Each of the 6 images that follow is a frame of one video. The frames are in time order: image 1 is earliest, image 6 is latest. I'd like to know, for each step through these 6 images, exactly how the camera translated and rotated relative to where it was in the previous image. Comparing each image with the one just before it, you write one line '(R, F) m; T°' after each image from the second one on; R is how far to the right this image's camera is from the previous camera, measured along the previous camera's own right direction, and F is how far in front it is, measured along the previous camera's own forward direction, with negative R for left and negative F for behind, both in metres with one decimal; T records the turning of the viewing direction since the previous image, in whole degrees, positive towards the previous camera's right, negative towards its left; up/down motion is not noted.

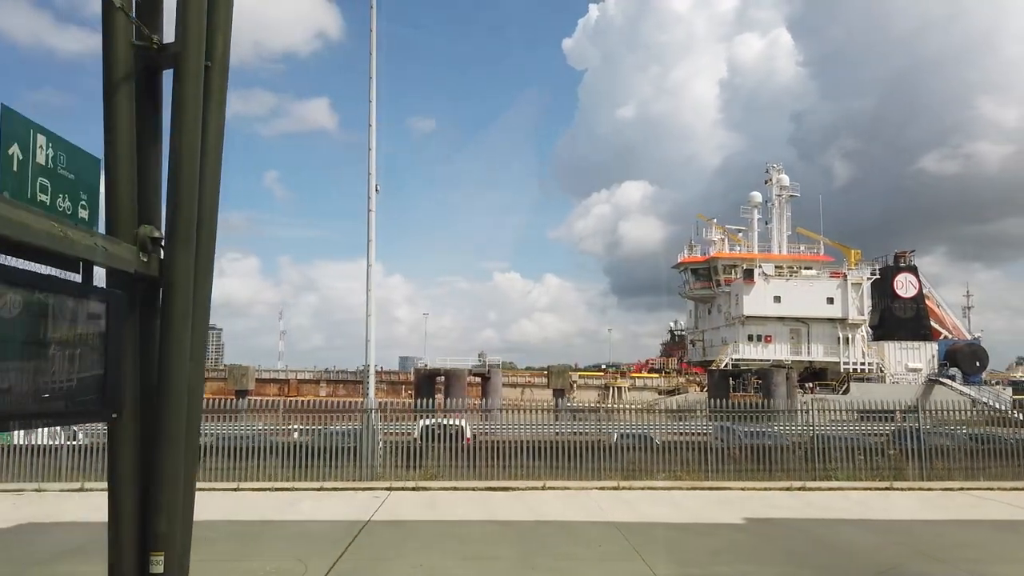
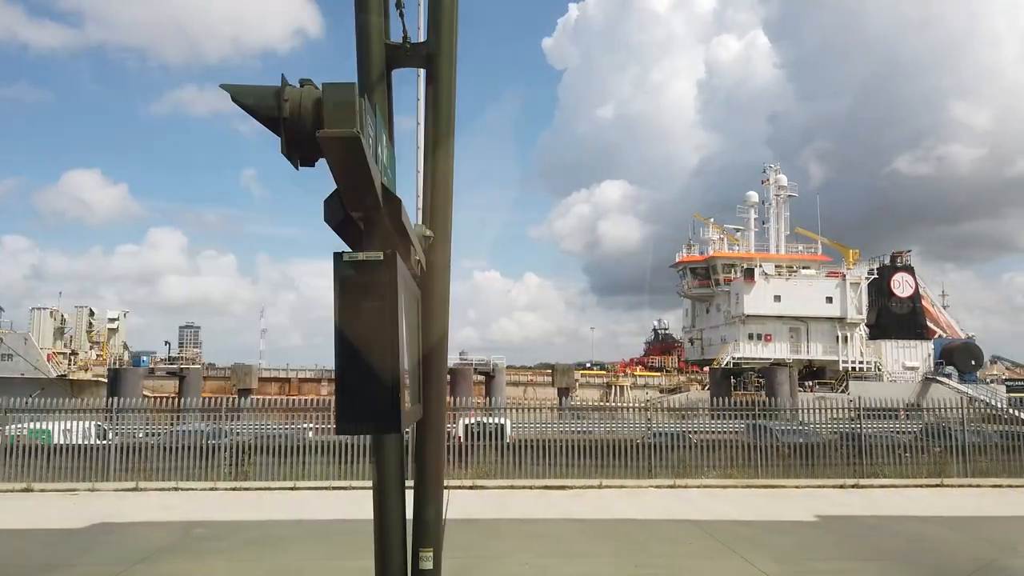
(-1.1, 0.0) m; +1°
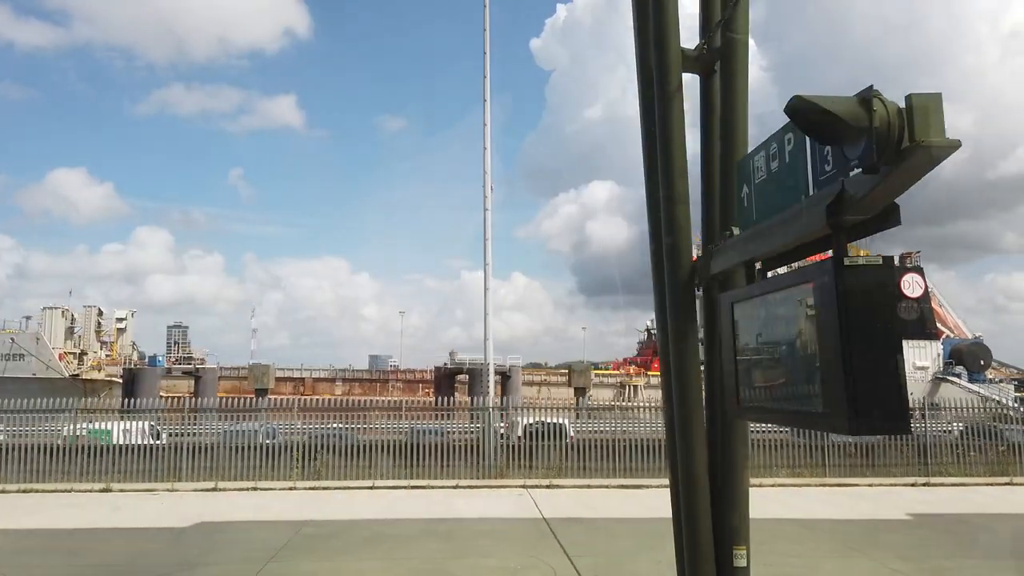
(-1.3, -0.1) m; +1°
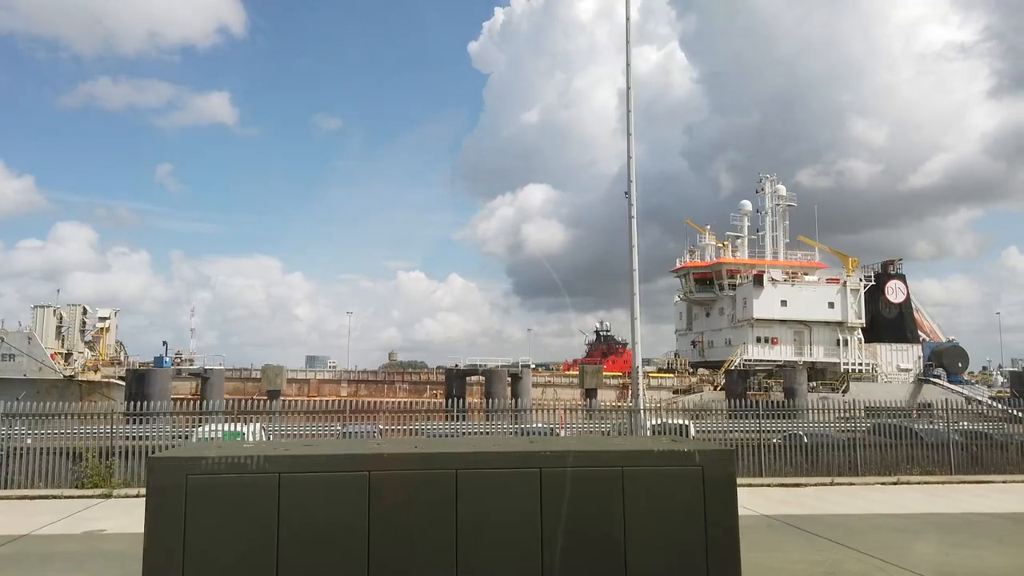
(-3.6, -0.2) m; +4°
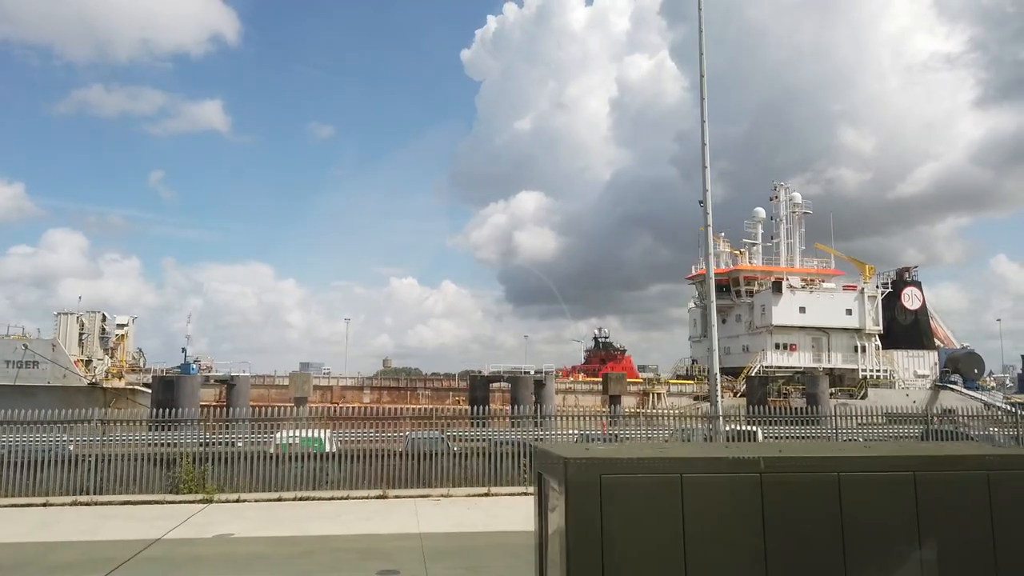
(-1.6, -0.2) m; 0°
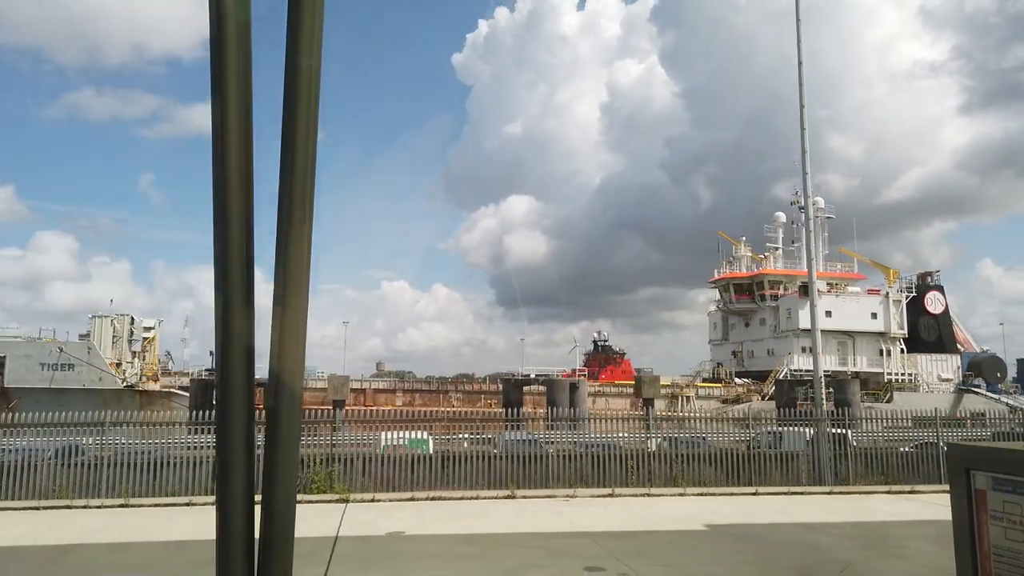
(-2.2, -0.3) m; 0°
